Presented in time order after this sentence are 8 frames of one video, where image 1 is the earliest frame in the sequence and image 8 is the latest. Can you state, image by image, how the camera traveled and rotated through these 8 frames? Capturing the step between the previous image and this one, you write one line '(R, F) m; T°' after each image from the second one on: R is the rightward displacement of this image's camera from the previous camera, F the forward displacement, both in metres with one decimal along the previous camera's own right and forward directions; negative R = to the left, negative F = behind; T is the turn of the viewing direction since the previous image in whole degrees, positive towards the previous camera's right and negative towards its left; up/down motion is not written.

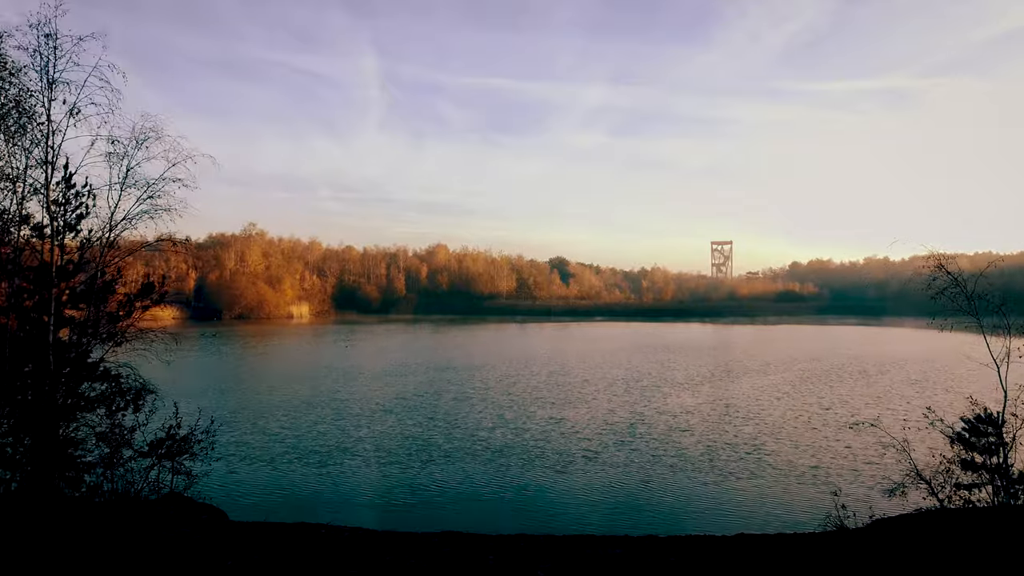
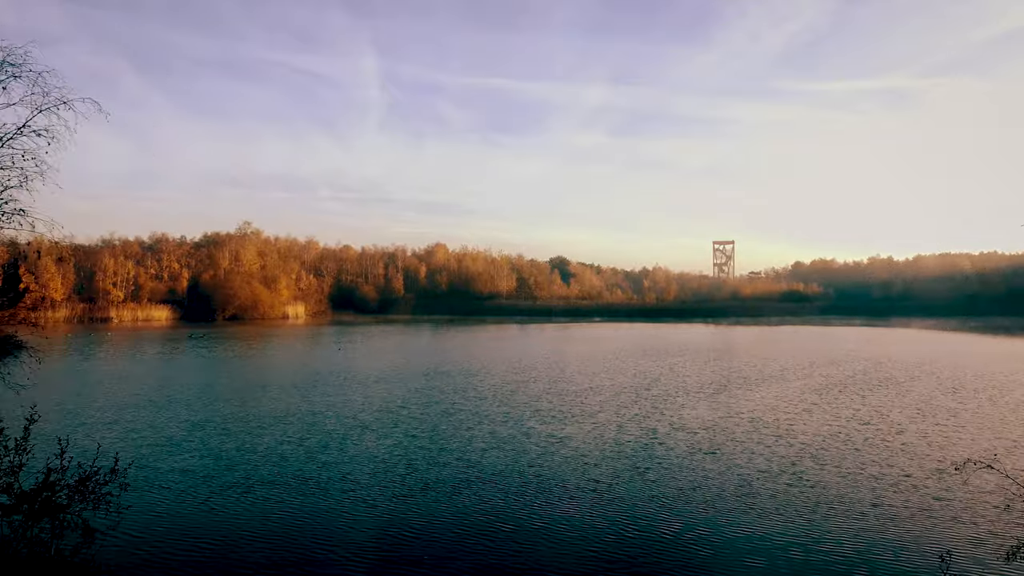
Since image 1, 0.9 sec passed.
(0.0, +0.9) m; 0°
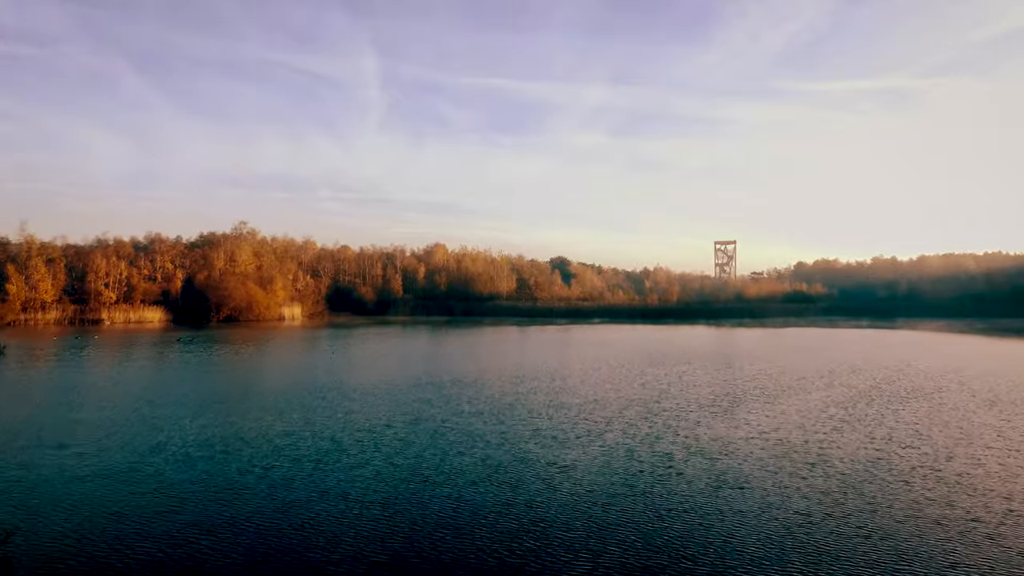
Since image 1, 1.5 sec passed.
(0.0, +0.8) m; 0°
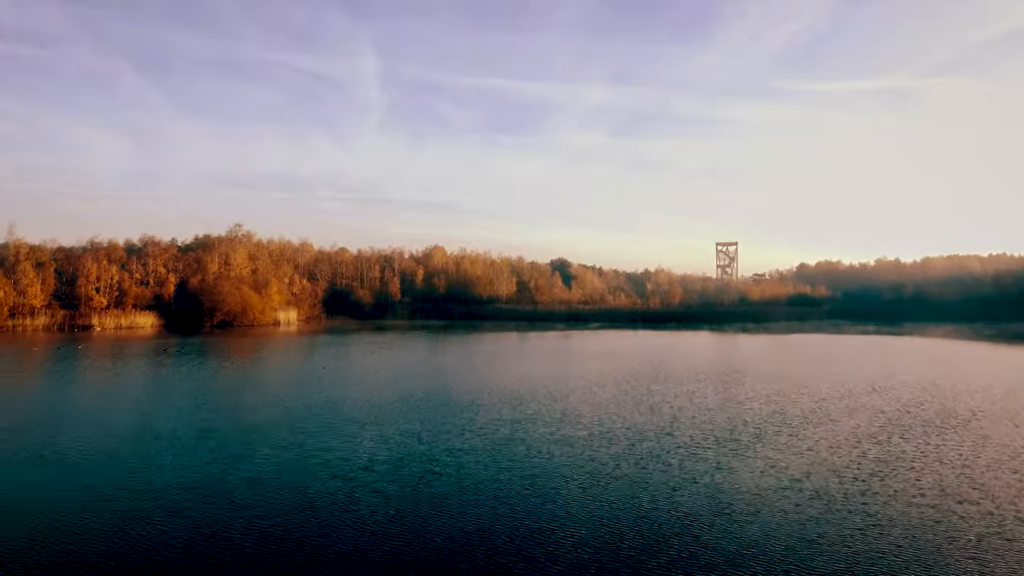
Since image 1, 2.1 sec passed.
(0.0, +0.8) m; 0°
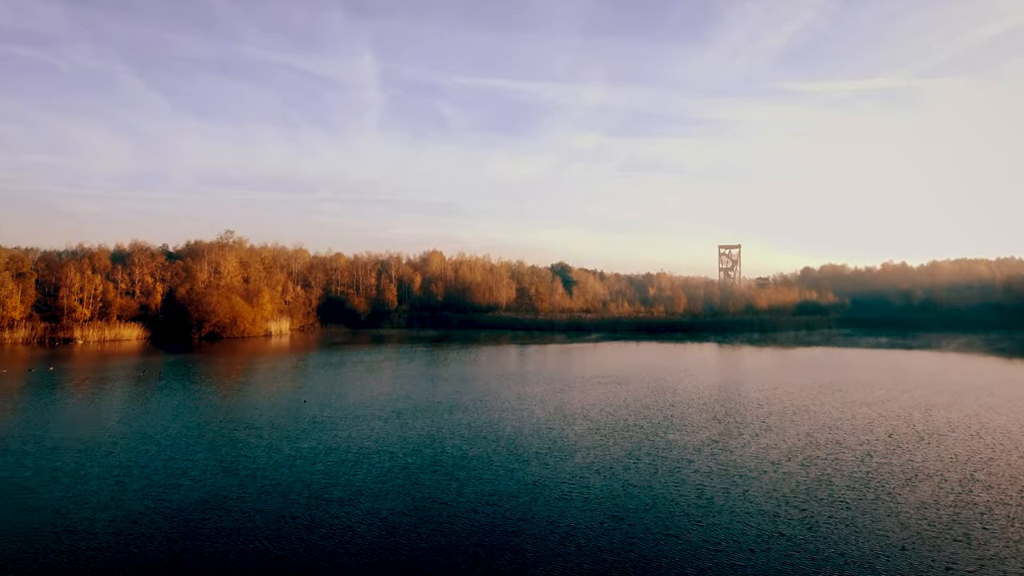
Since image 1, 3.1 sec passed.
(0.0, +1.5) m; 0°
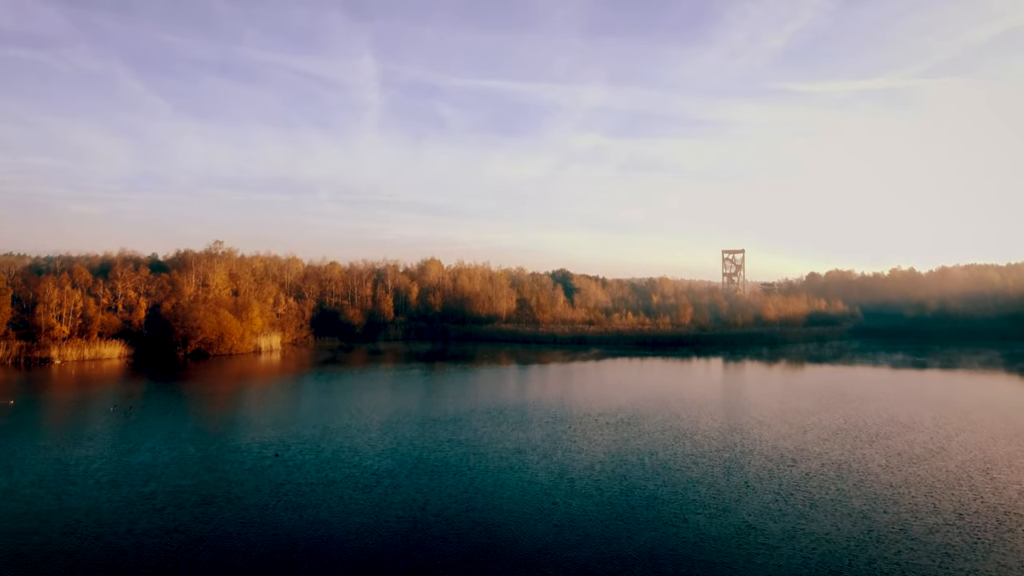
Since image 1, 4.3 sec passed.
(0.0, +1.8) m; 0°
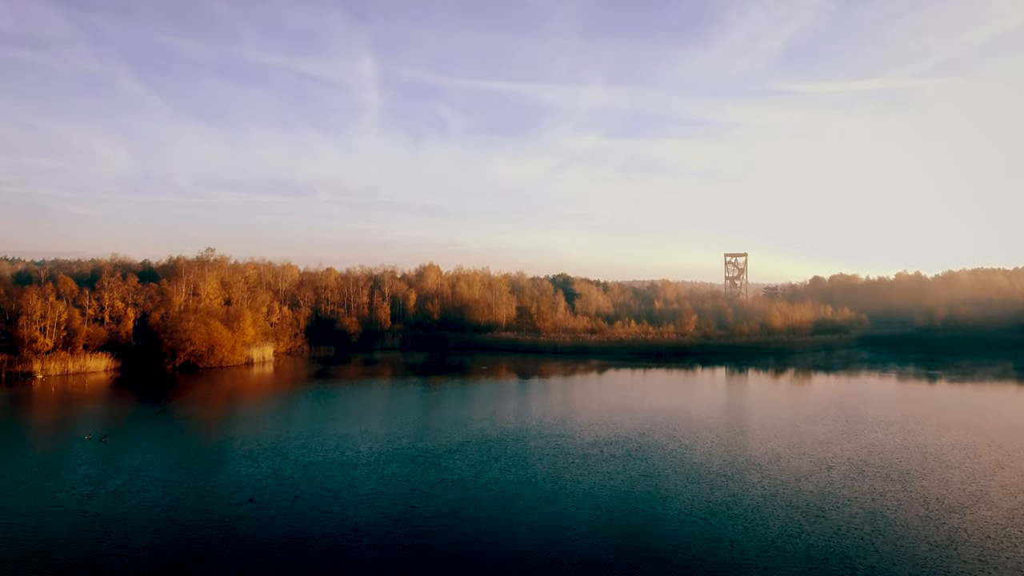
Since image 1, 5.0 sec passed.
(0.0, +1.2) m; 0°
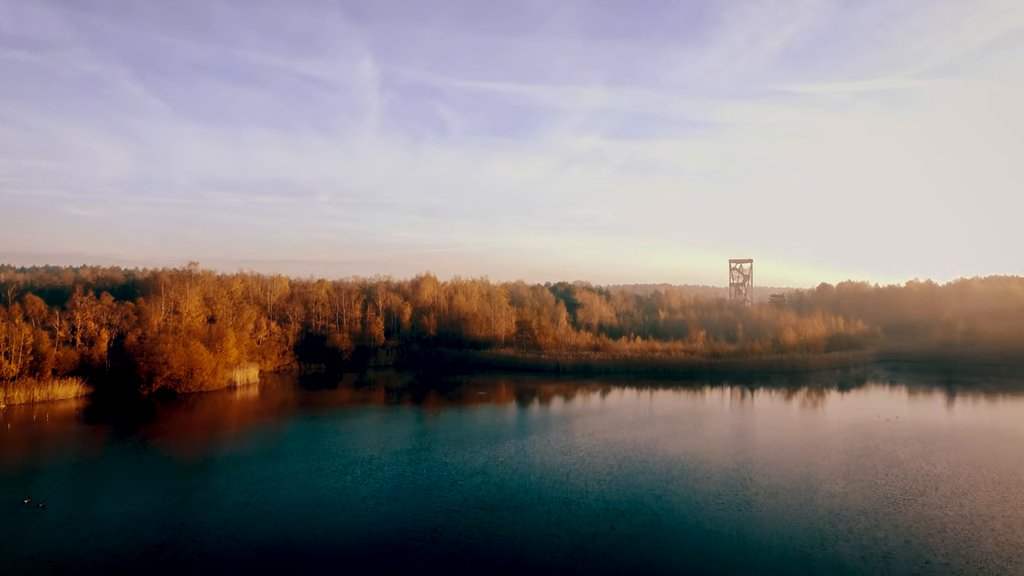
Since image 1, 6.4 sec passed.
(+0.1, +2.3) m; 0°
